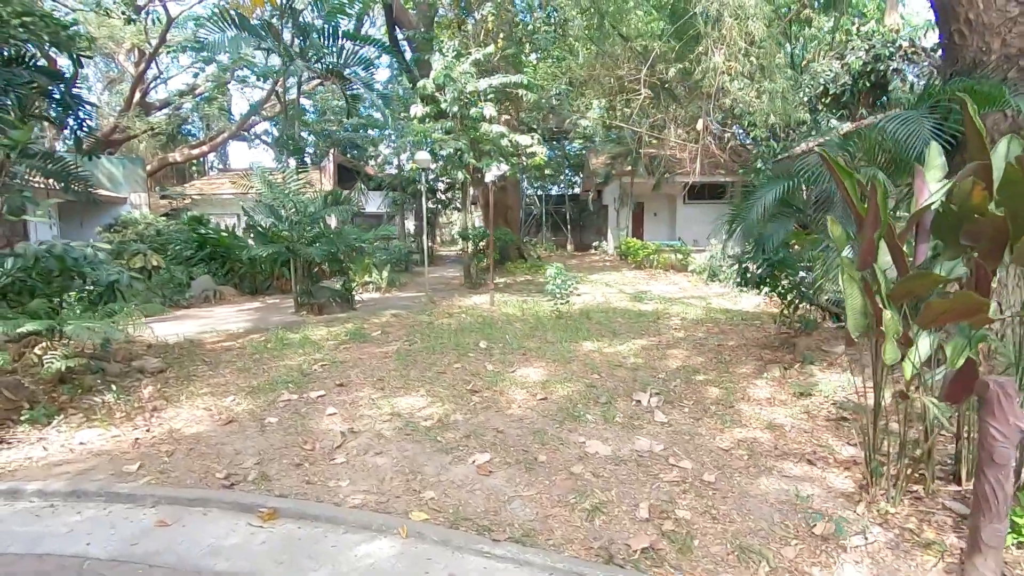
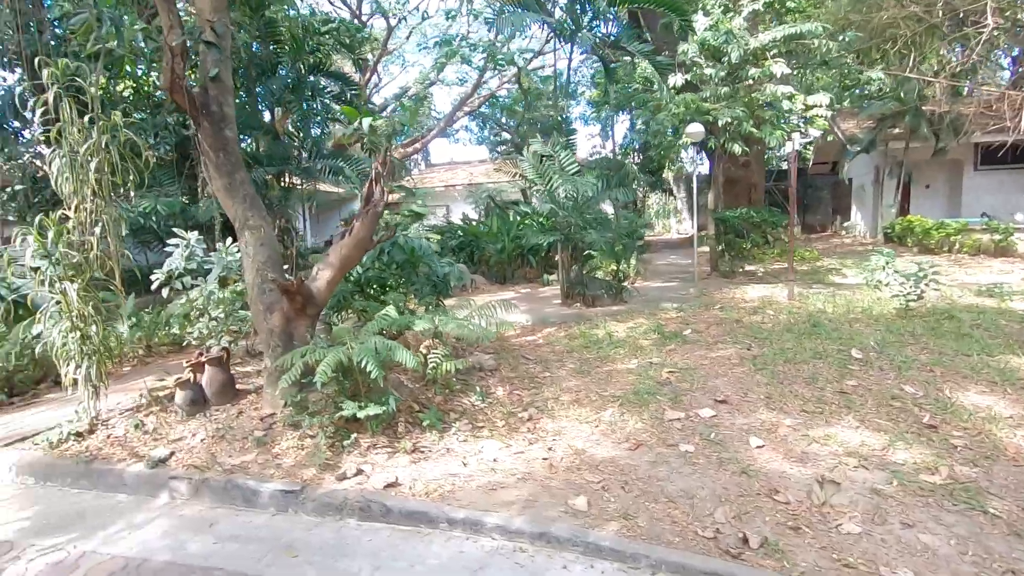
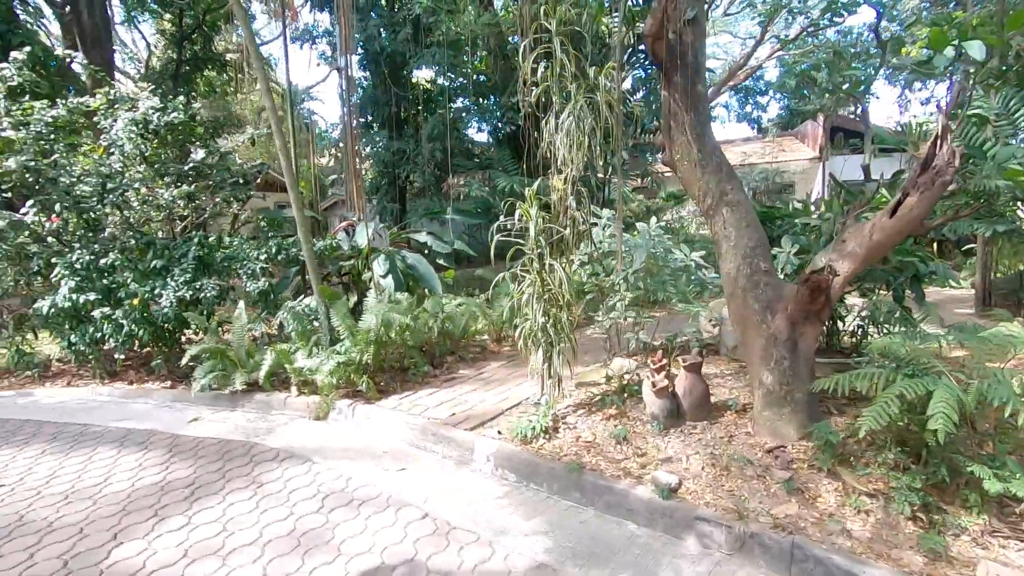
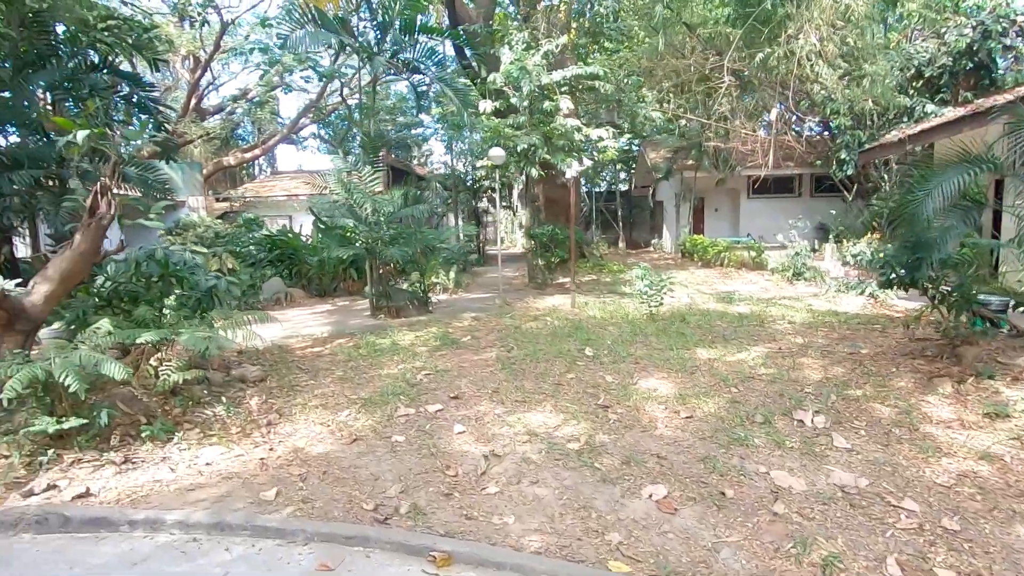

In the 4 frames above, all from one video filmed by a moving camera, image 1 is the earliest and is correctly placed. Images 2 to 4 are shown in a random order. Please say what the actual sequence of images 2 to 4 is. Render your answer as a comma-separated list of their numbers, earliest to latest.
4, 2, 3
